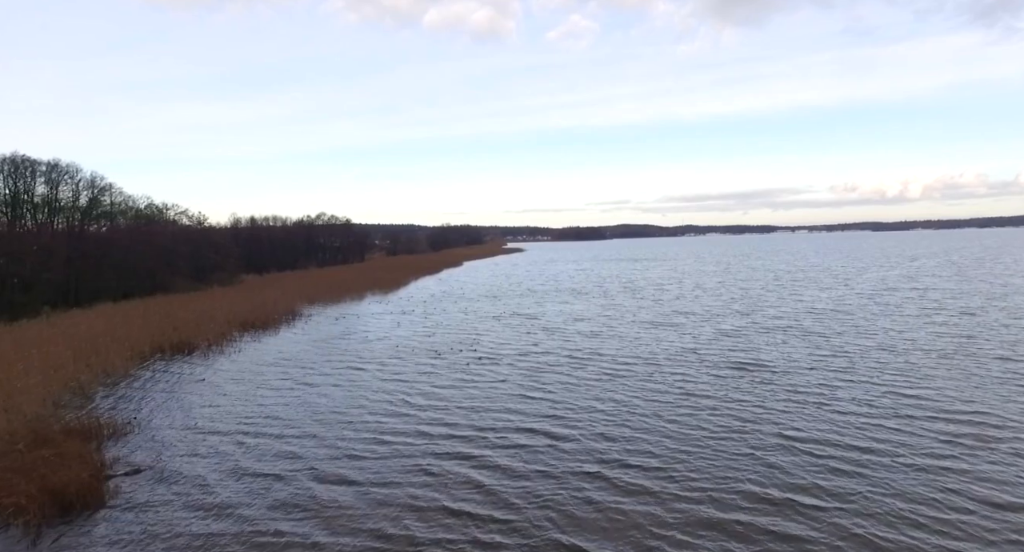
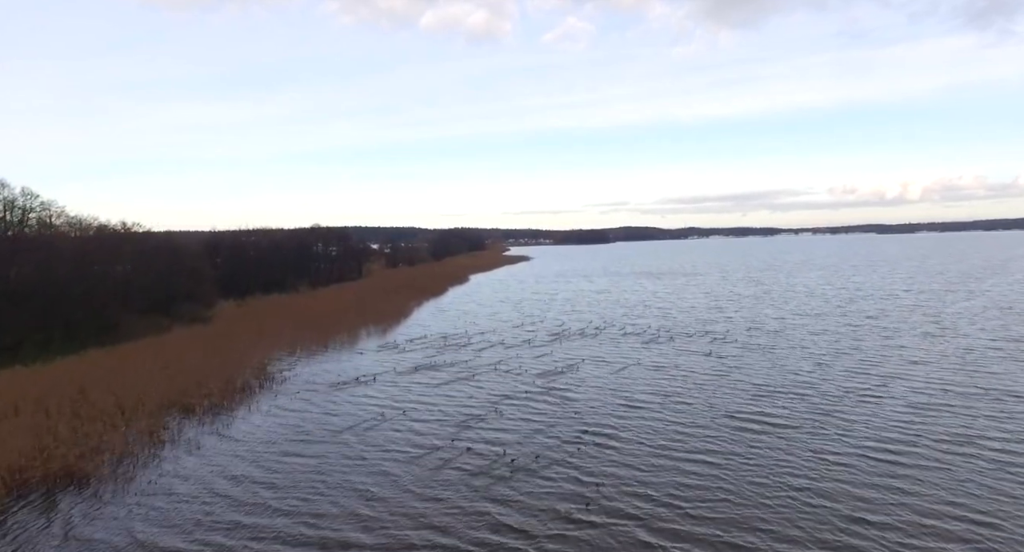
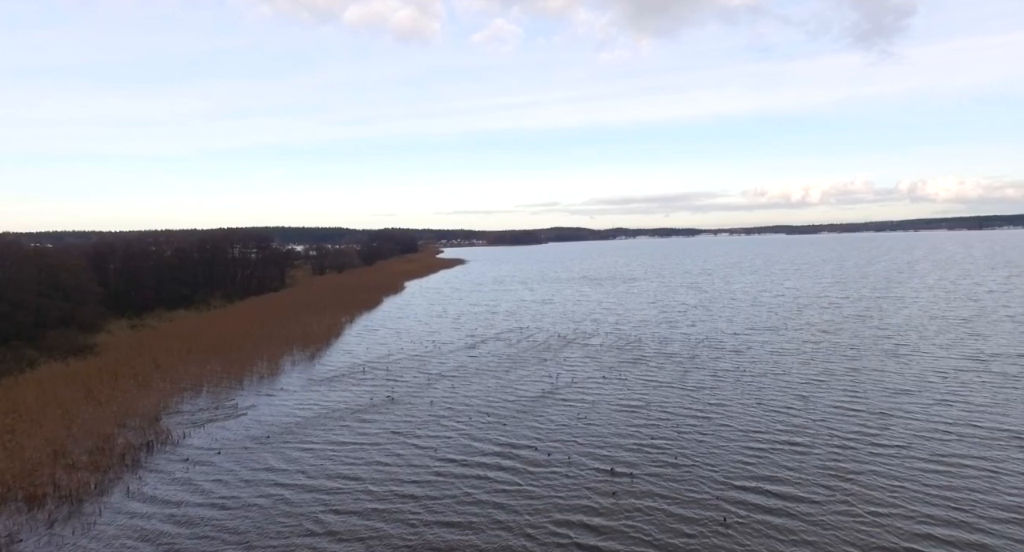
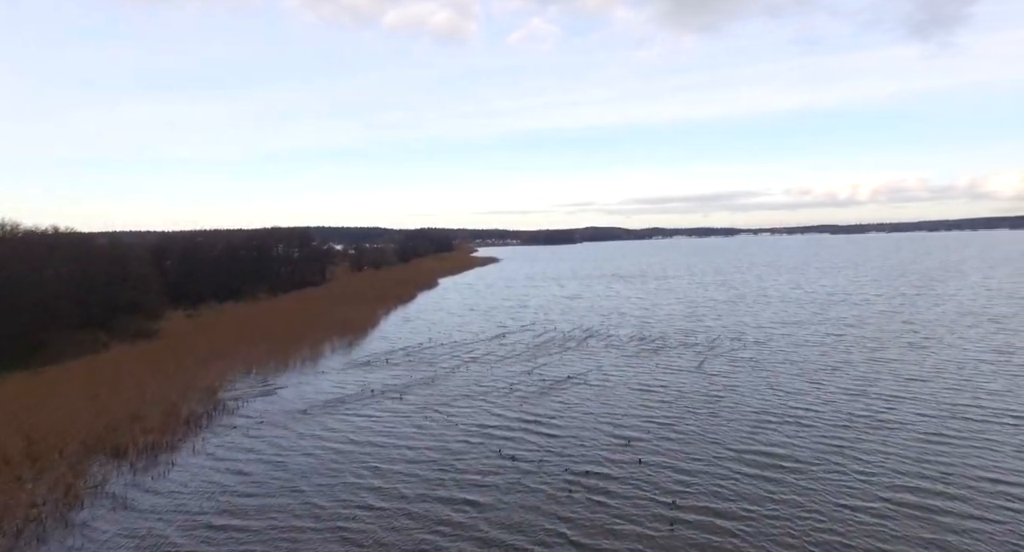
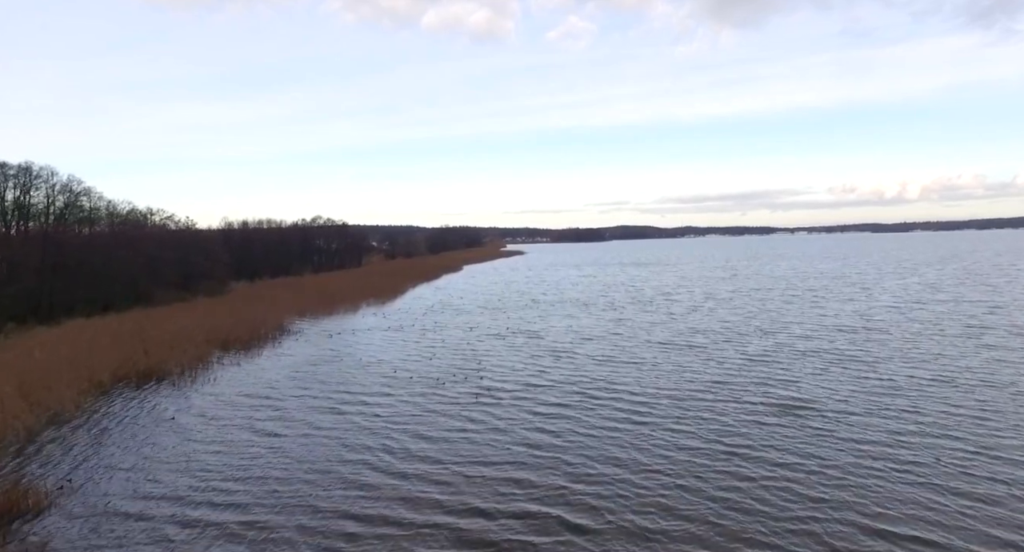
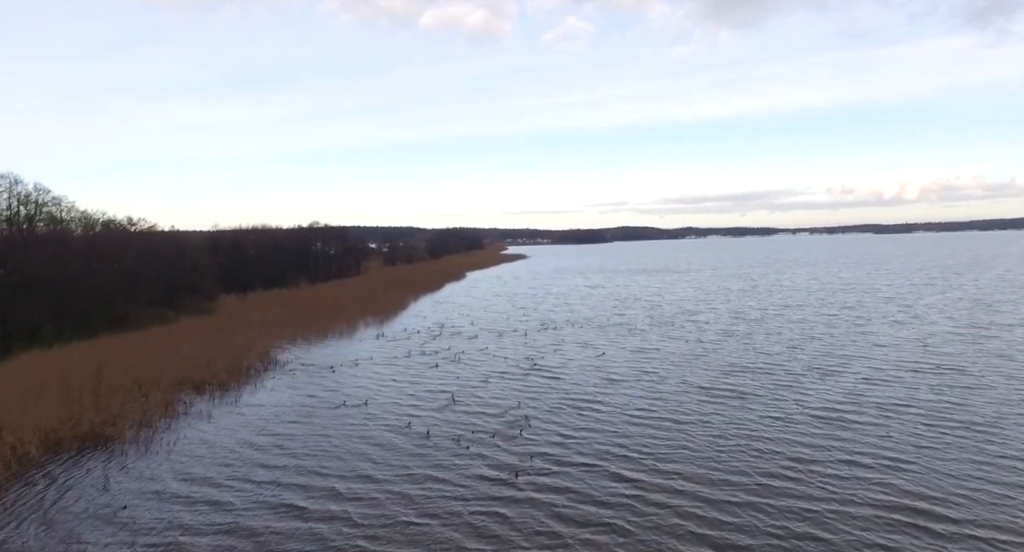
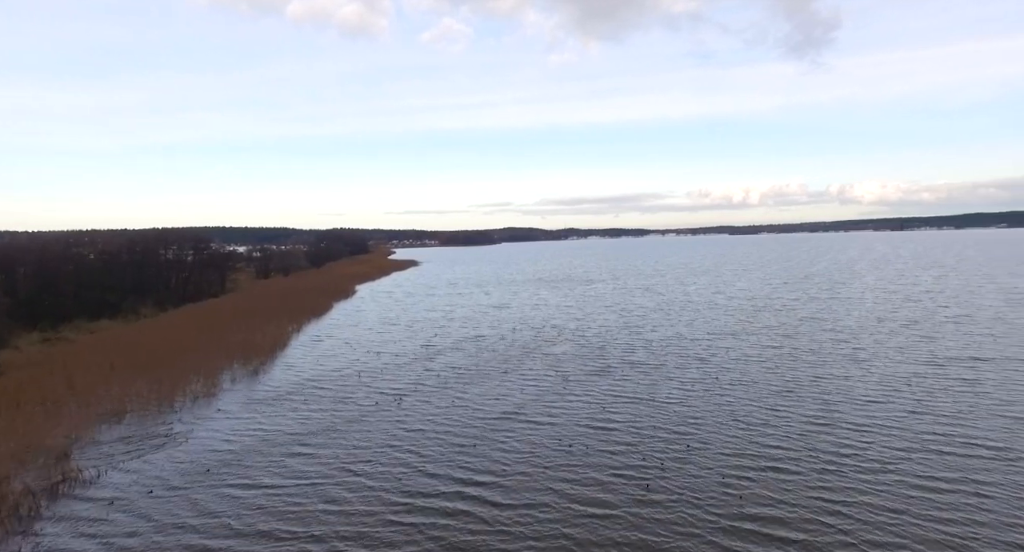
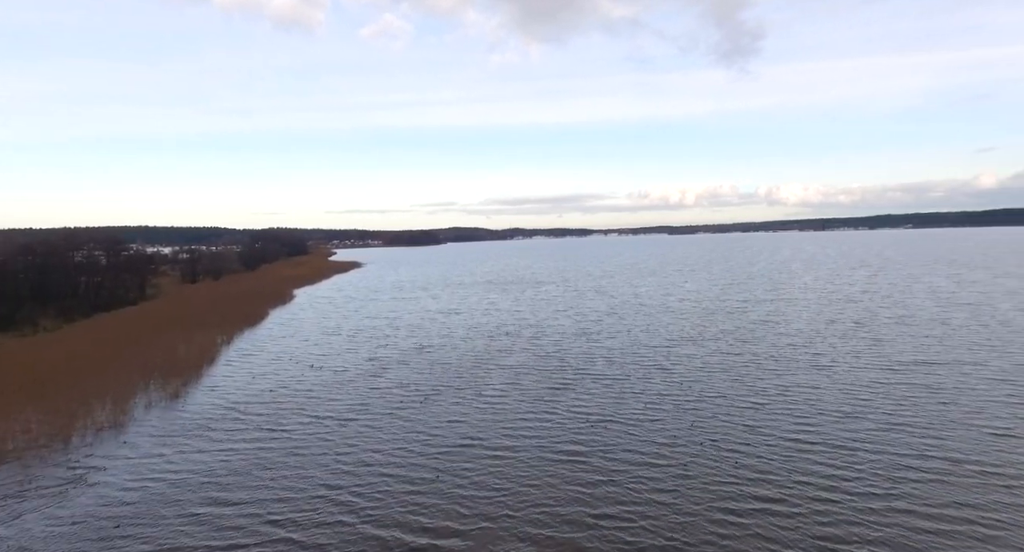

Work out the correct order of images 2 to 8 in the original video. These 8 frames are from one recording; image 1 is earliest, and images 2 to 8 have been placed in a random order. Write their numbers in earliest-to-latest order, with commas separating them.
5, 6, 2, 4, 3, 7, 8
